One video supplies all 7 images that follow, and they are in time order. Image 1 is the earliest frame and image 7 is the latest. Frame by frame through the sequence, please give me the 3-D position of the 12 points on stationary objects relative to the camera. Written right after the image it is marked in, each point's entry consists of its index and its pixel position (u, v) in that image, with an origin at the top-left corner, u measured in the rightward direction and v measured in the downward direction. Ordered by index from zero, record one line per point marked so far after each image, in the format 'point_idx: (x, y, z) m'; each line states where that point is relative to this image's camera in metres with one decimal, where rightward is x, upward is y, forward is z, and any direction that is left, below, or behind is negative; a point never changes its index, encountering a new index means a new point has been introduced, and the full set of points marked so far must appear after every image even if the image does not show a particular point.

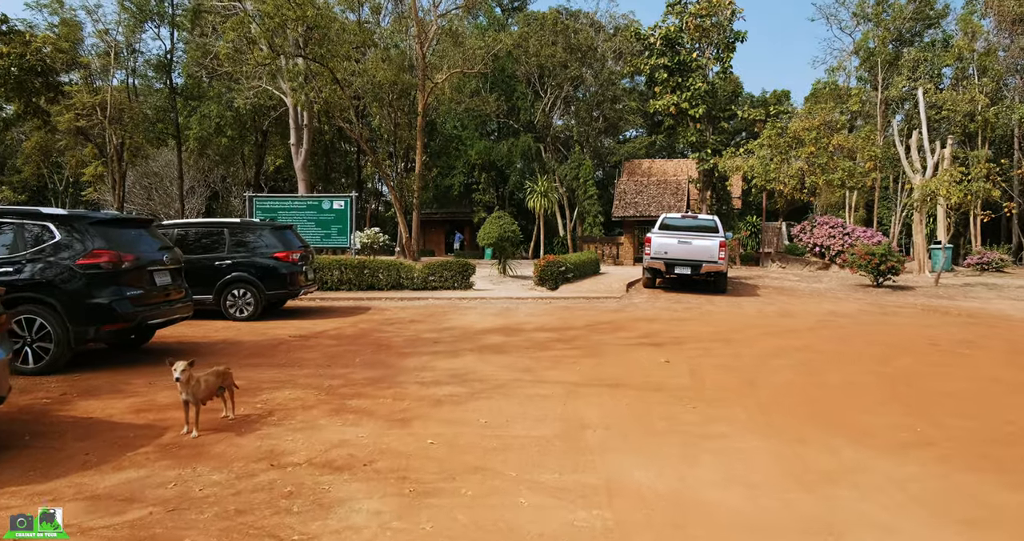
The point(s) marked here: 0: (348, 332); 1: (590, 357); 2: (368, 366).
0: (-2.4, -0.9, +10.2) m
1: (+0.9, -1.0, +8.2) m
2: (-1.6, -1.1, +7.6) m
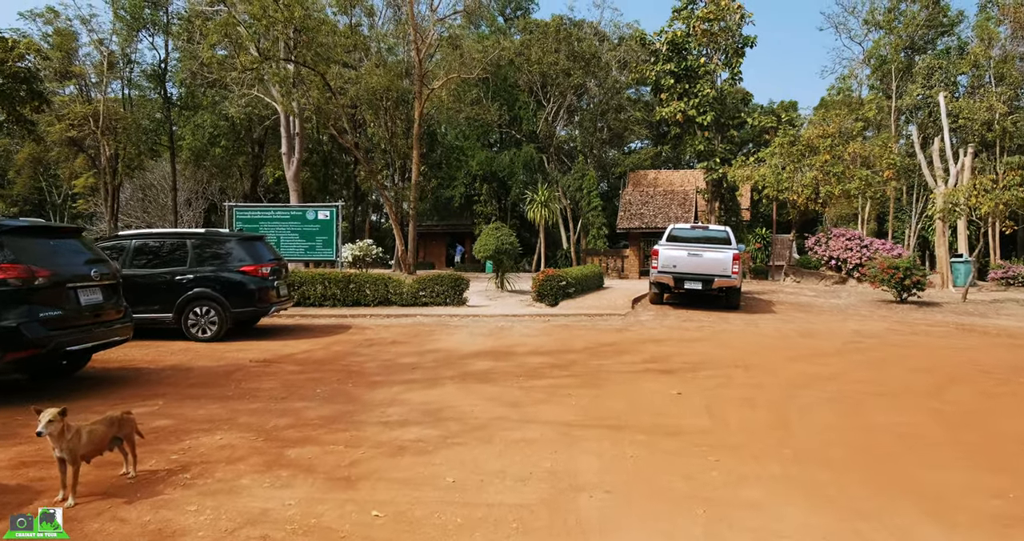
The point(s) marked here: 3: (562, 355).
0: (-2.5, -1.1, +9.1) m
1: (+0.8, -1.2, +7.0) m
2: (-1.7, -1.2, +6.5) m
3: (+0.6, -1.1, +9.1) m
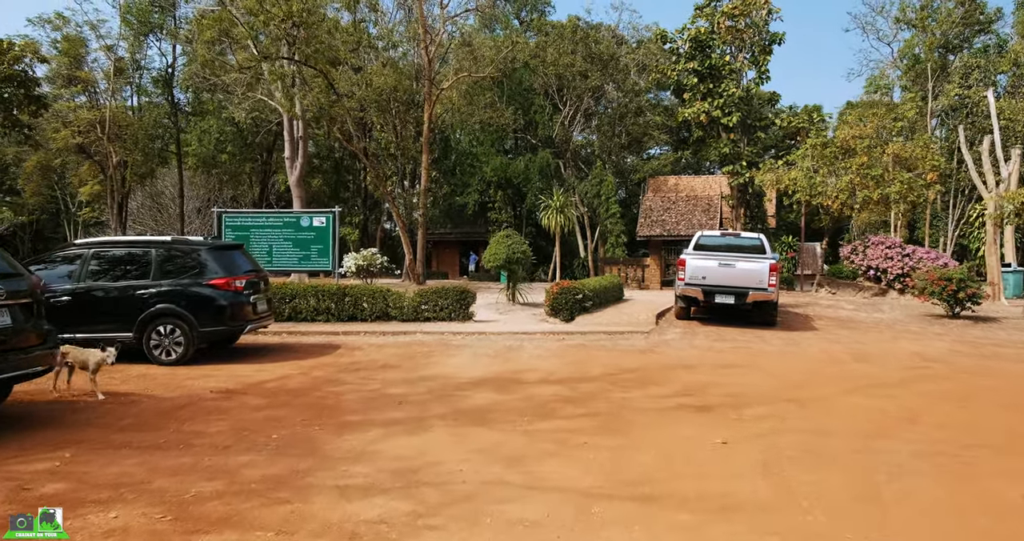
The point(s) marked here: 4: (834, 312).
0: (-2.4, -1.3, +7.8) m
1: (+0.8, -1.3, +5.6) m
2: (-1.7, -1.3, +5.2) m
3: (+0.7, -1.3, +7.7) m
4: (+7.6, -1.0, +16.5) m
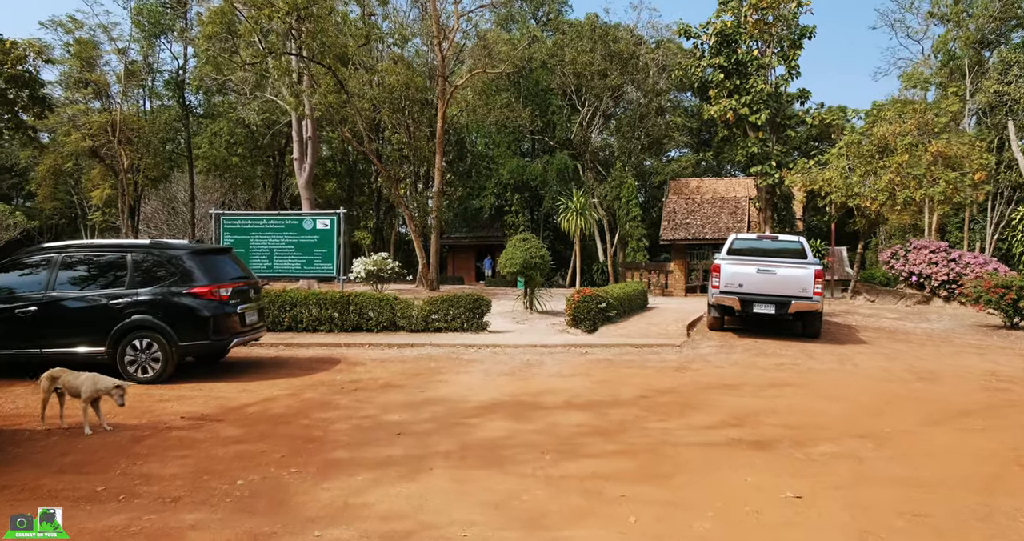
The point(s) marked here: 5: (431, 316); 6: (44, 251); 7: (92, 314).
0: (-2.3, -1.3, +6.8) m
1: (+0.9, -1.4, +4.5) m
2: (-1.6, -1.4, +4.1) m
3: (+0.9, -1.3, +6.6) m
4: (+8.0, -1.1, +15.3) m
5: (-1.4, -0.8, +12.5) m
6: (-5.7, +0.2, +8.5) m
7: (-4.9, -0.5, +8.1) m
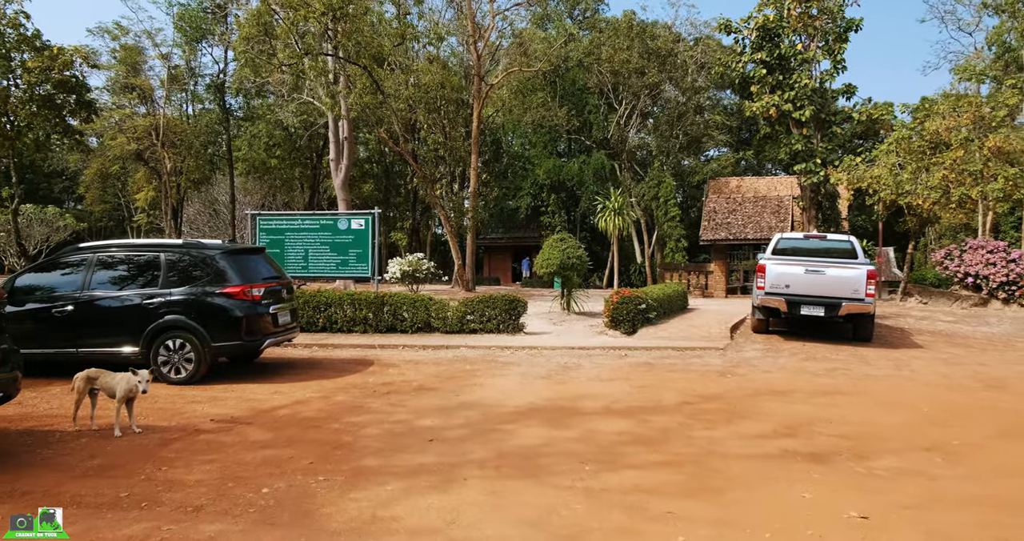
0: (-1.9, -1.3, +6.6) m
1: (+1.1, -1.4, +4.2) m
2: (-1.4, -1.4, +3.9) m
3: (+1.2, -1.3, +6.3) m
4: (+8.8, -1.1, +14.6) m
5: (-0.8, -0.8, +12.3) m
6: (-5.2, +0.2, +8.5) m
7: (-4.5, -0.5, +8.1) m
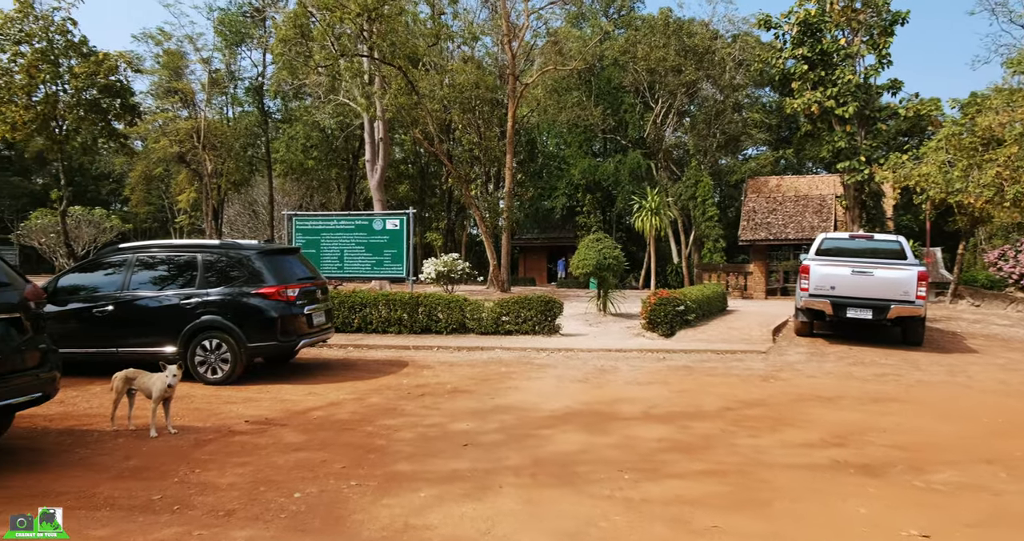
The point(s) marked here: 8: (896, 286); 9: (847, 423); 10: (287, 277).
0: (-1.6, -1.3, +6.6) m
1: (+1.4, -1.4, +4.0) m
2: (-1.2, -1.4, +3.9) m
3: (+1.5, -1.3, +6.1) m
4: (+9.5, -1.1, +14.0) m
5: (-0.2, -0.8, +12.2) m
6: (-4.8, +0.2, +8.6) m
7: (-4.0, -0.5, +8.2) m
8: (+5.6, -0.2, +10.3) m
9: (+3.0, -1.3, +6.2) m
10: (-2.7, -0.1, +8.4) m
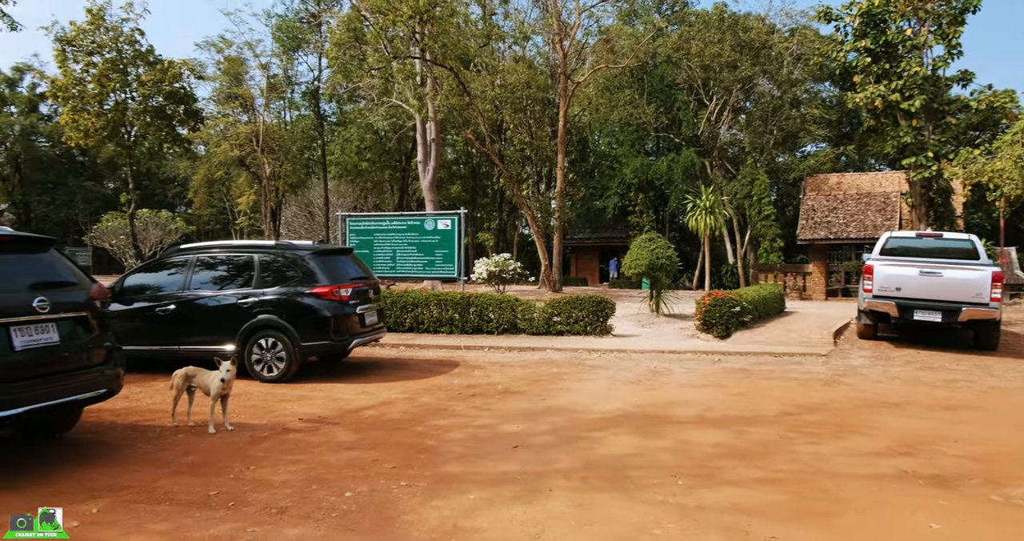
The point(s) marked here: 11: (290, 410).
0: (-1.1, -1.3, +6.6) m
1: (+1.6, -1.4, +3.8) m
2: (-0.9, -1.4, +3.9) m
3: (+2.0, -1.3, +5.9) m
4: (+10.4, -1.1, +13.2) m
5: (+0.7, -0.8, +12.1) m
6: (-4.2, +0.2, +8.8) m
7: (-3.5, -0.5, +8.4) m
8: (+6.4, -0.2, +9.8) m
9: (+3.4, -1.3, +5.9) m
10: (-2.1, -0.1, +8.5) m
11: (-2.1, -1.3, +6.7) m
